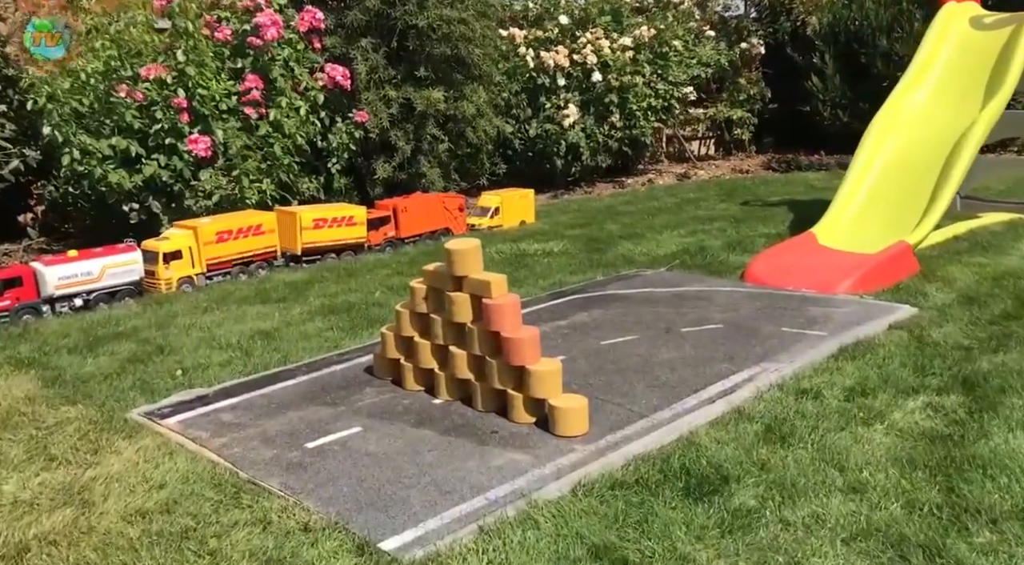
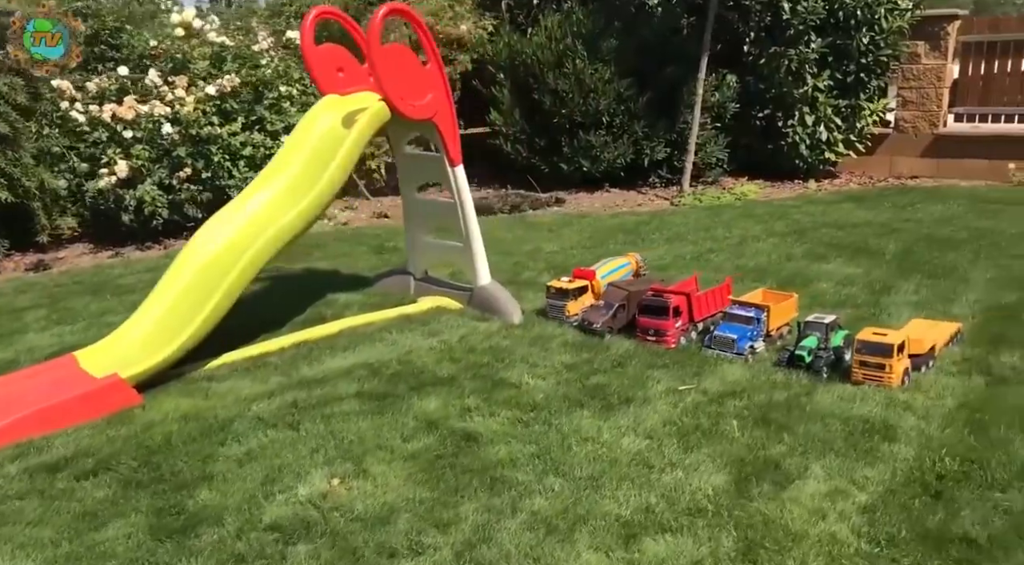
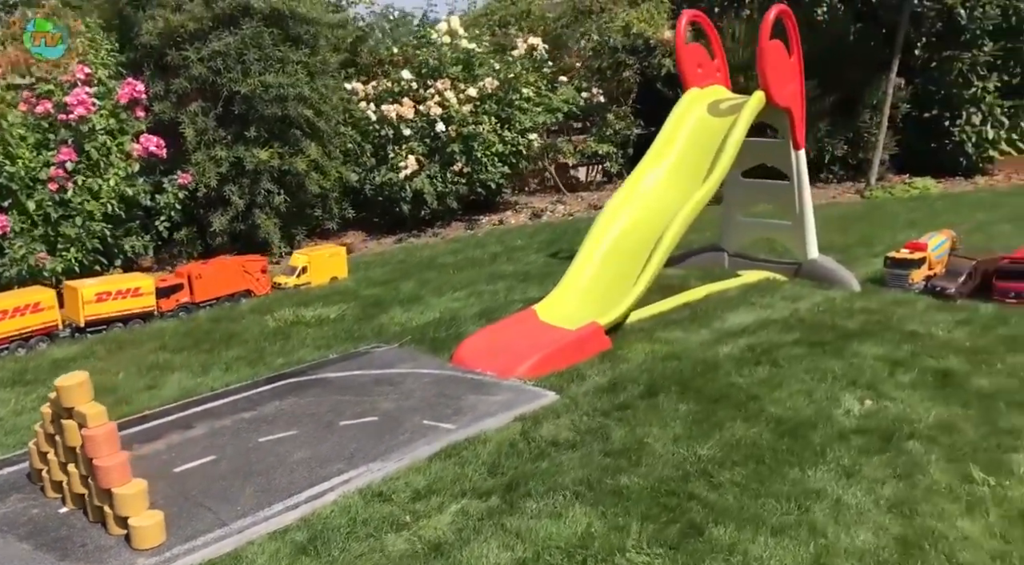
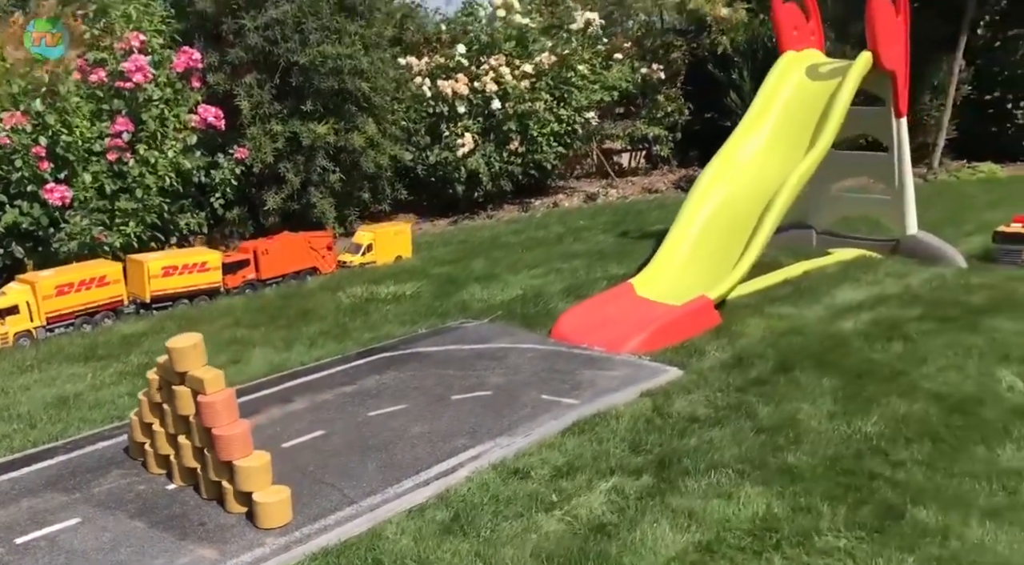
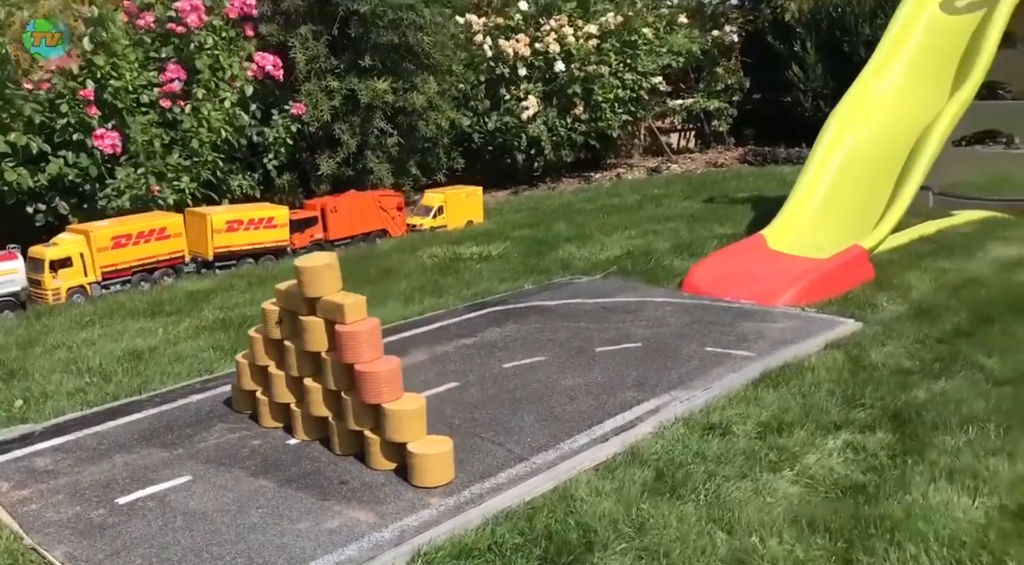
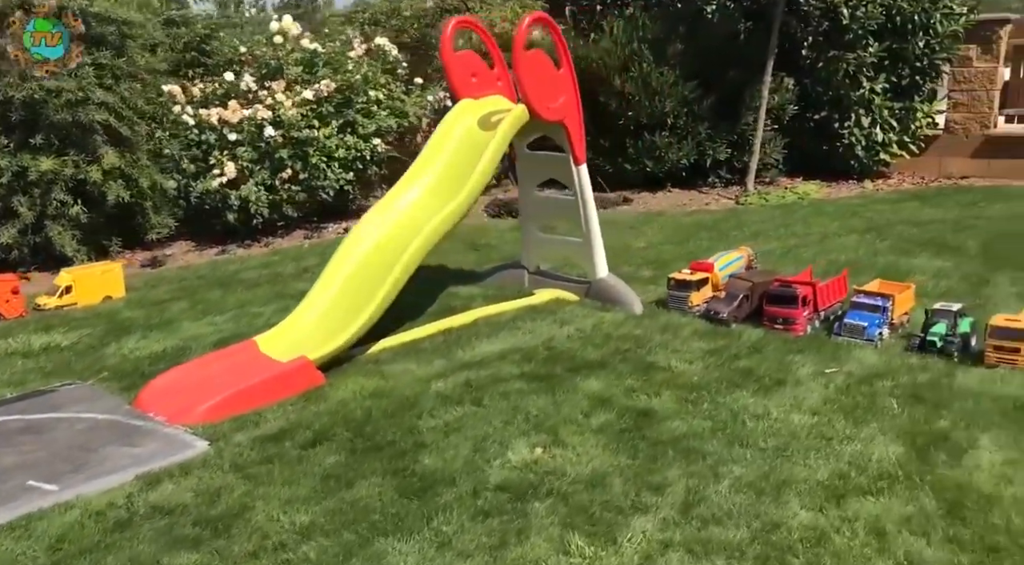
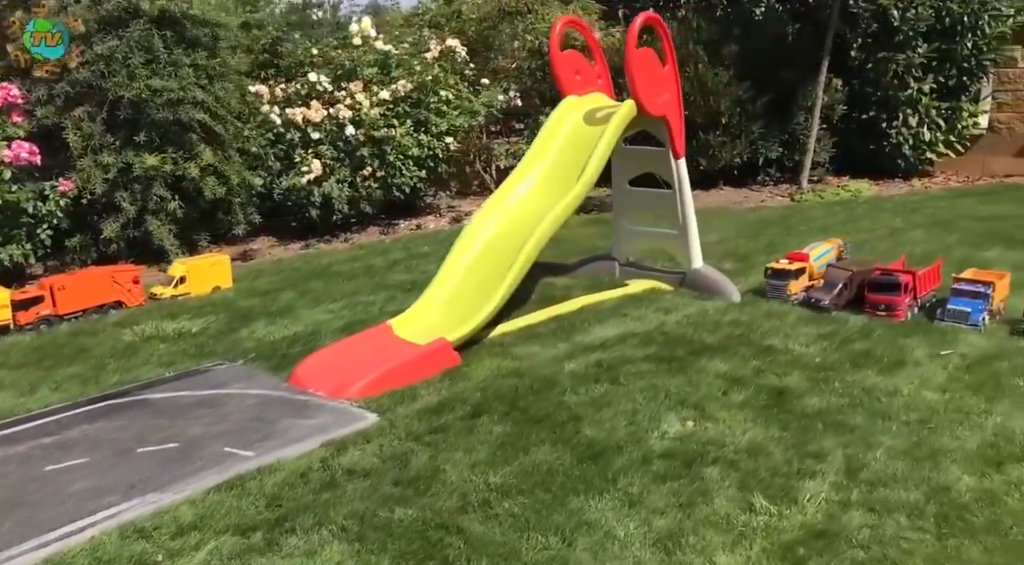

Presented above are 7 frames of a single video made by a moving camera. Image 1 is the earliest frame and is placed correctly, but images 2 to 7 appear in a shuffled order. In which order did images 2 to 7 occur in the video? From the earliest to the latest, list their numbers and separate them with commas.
5, 4, 3, 7, 6, 2
